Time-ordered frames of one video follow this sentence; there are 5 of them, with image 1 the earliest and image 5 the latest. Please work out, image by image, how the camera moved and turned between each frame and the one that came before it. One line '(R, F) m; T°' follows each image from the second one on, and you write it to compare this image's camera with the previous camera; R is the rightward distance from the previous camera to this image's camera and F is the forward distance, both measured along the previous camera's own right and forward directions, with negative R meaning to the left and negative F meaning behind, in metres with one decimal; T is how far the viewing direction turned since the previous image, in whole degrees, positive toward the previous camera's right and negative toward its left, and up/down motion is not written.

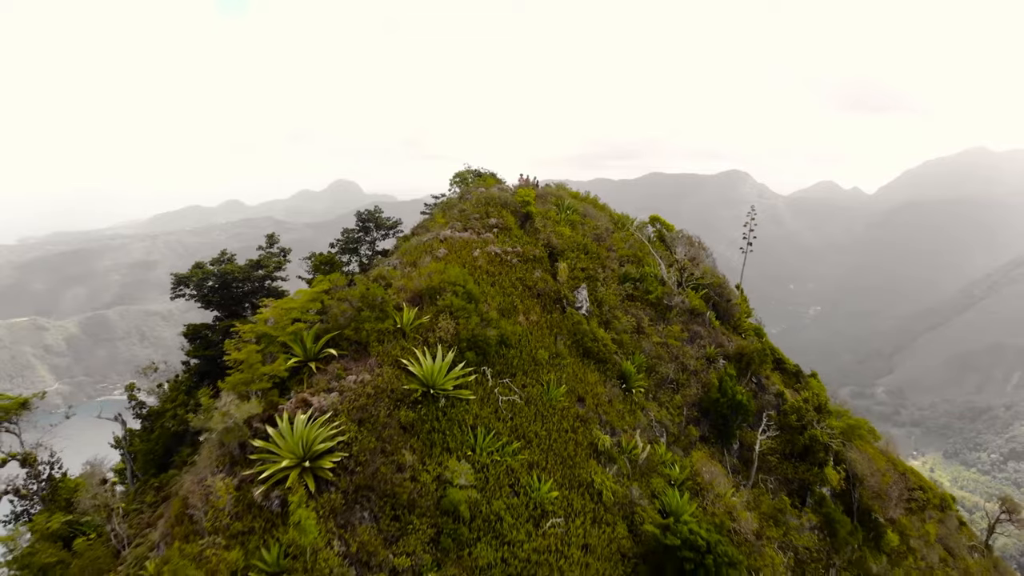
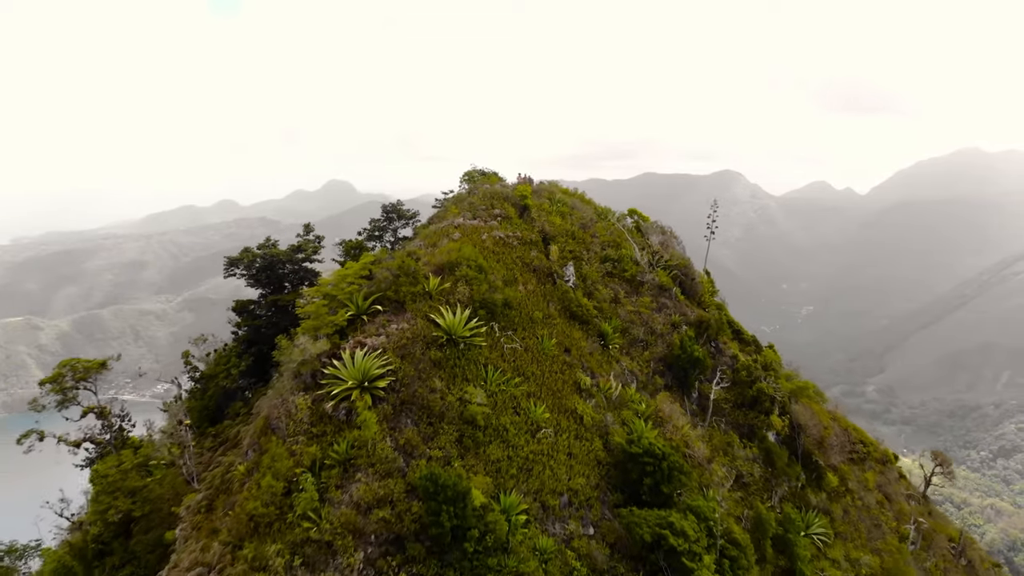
(-0.2, -2.8) m; +1°
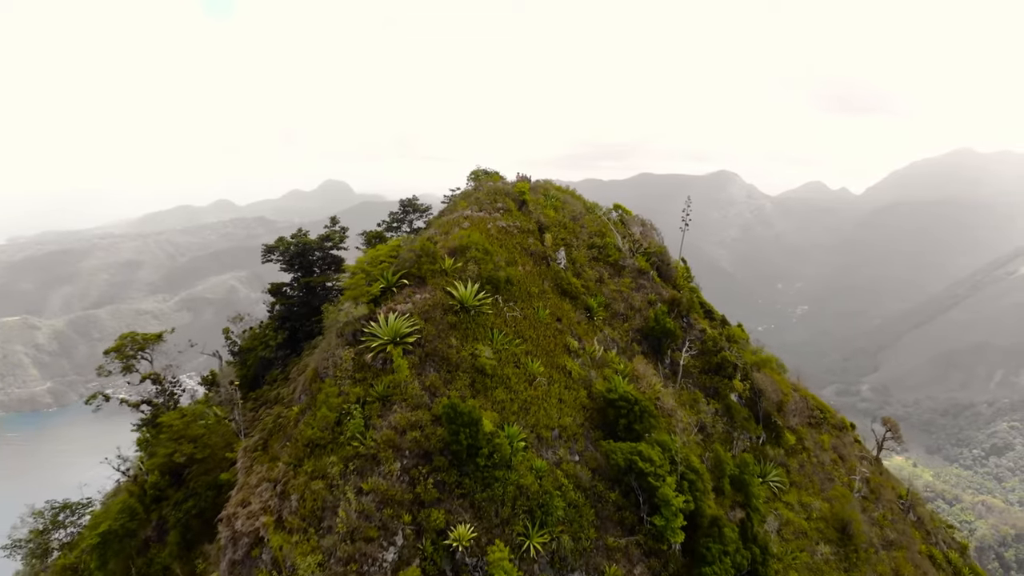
(-0.1, -2.7) m; 0°
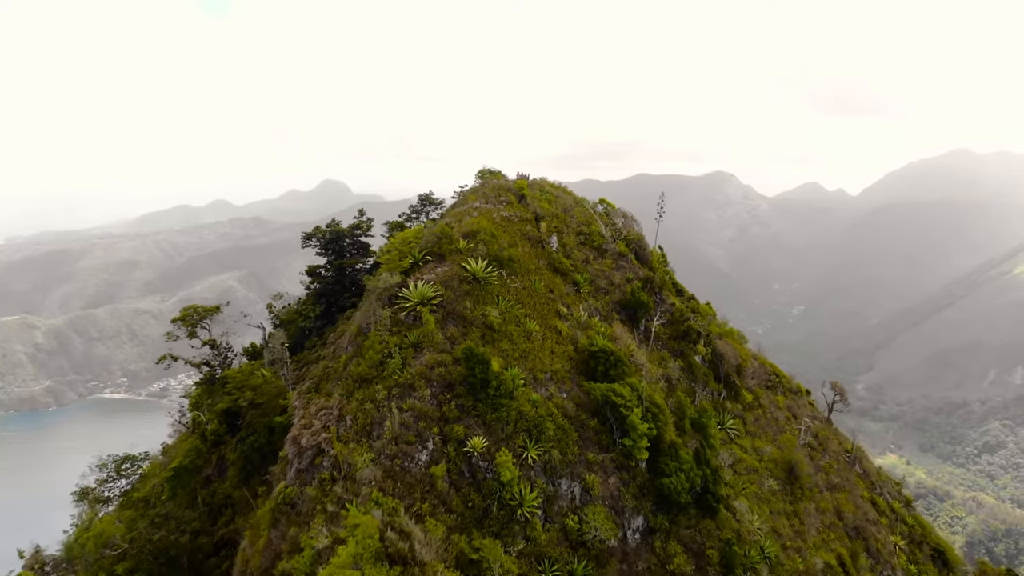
(-0.2, -3.8) m; 0°
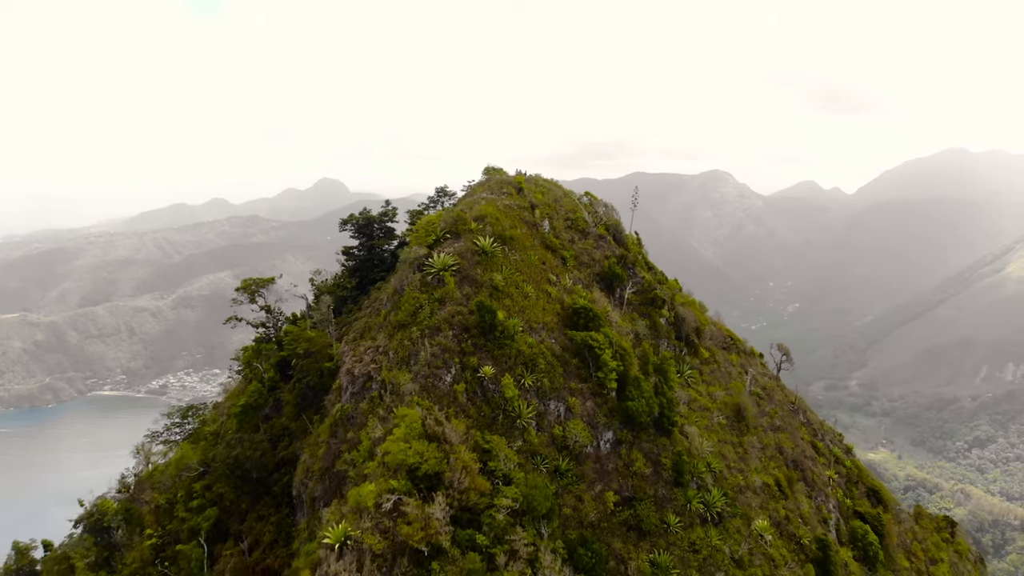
(-0.2, -5.3) m; 0°
